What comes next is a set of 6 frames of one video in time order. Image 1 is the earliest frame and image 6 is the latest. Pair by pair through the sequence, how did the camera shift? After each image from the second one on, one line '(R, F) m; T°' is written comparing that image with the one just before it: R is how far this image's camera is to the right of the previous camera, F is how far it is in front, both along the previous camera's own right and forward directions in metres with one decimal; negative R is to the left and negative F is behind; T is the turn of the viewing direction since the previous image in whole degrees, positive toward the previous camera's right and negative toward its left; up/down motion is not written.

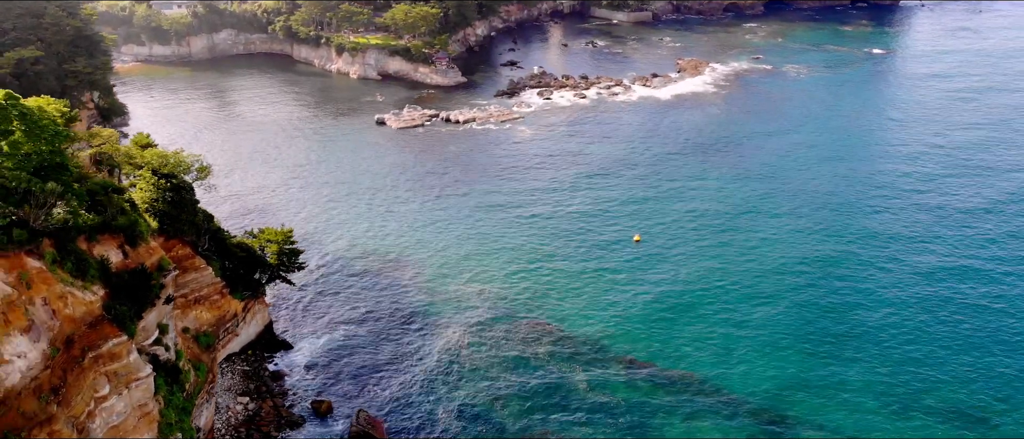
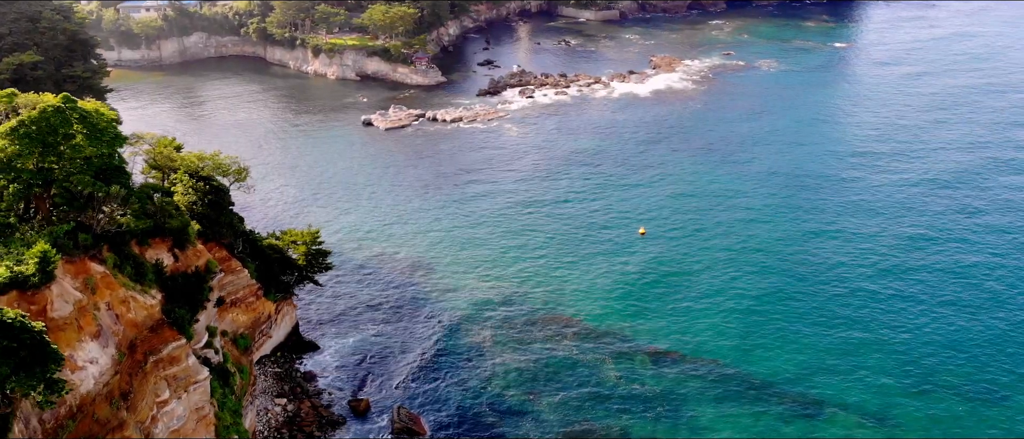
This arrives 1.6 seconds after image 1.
(-5.7, -0.8) m; +4°
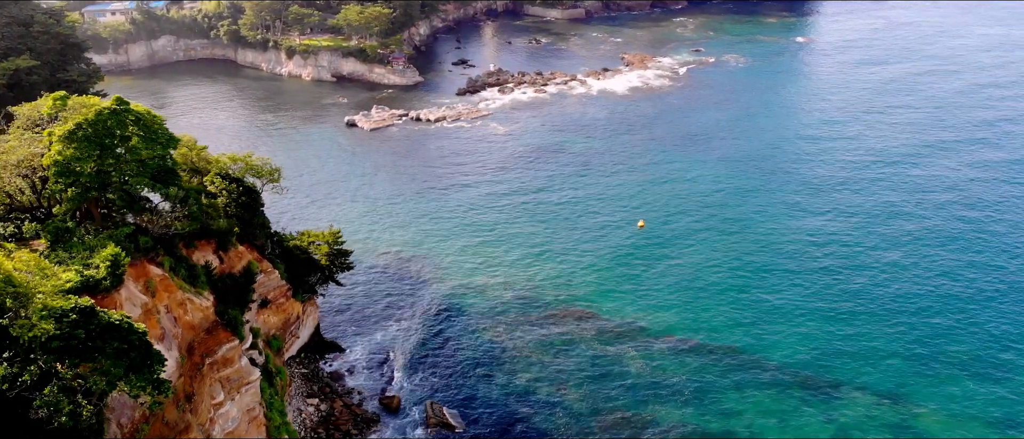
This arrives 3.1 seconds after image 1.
(-5.2, -0.8) m; +4°
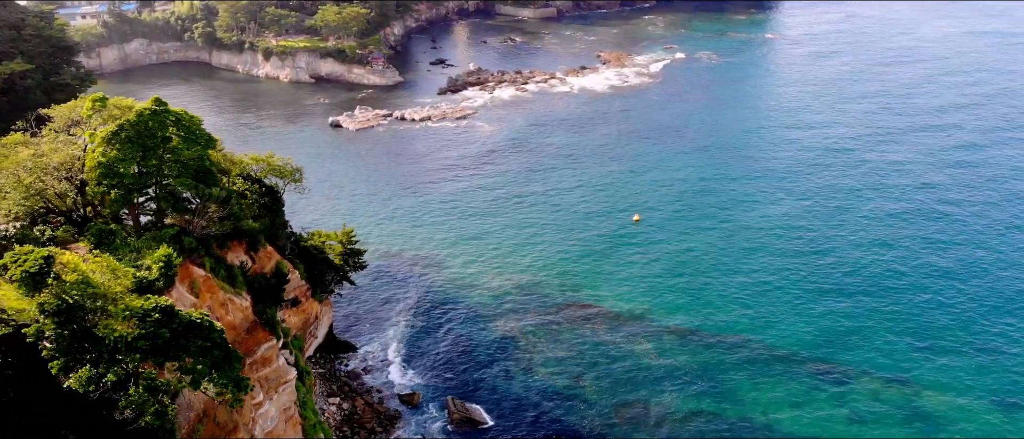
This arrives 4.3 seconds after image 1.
(-3.9, -0.7) m; +3°
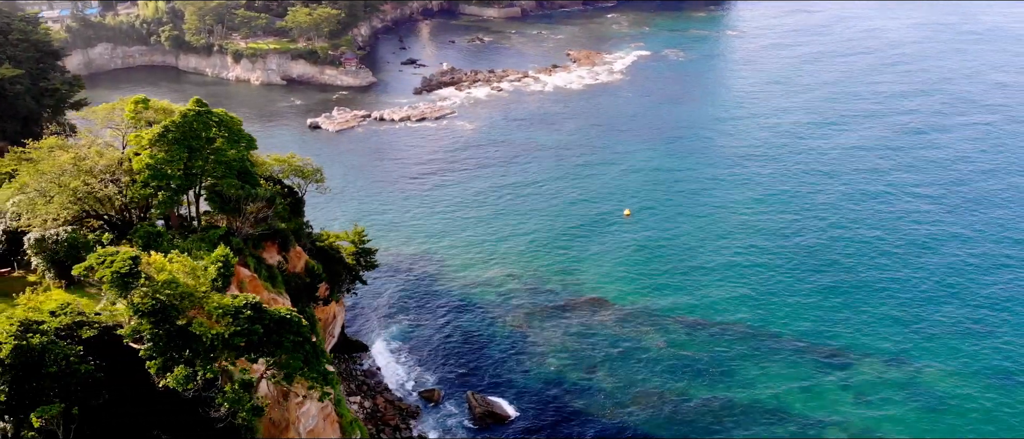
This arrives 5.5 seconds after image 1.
(-4.4, -0.8) m; +4°
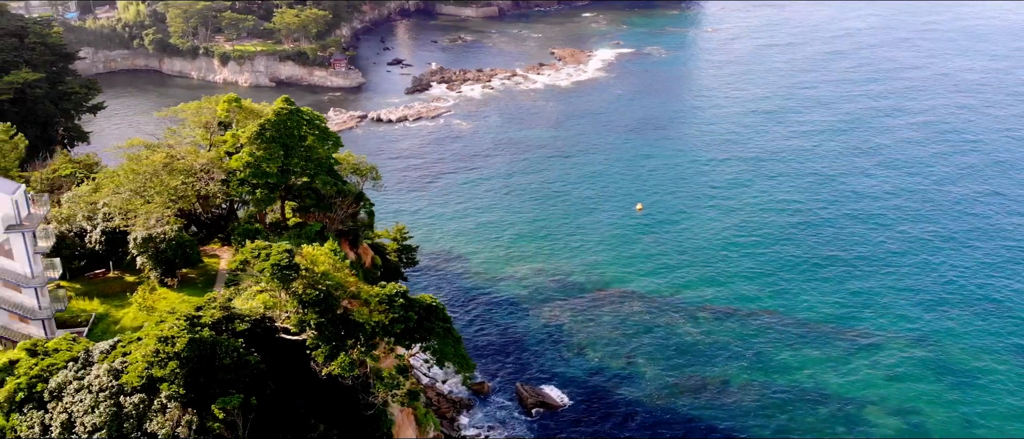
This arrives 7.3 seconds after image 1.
(-6.3, -0.9) m; +3°
